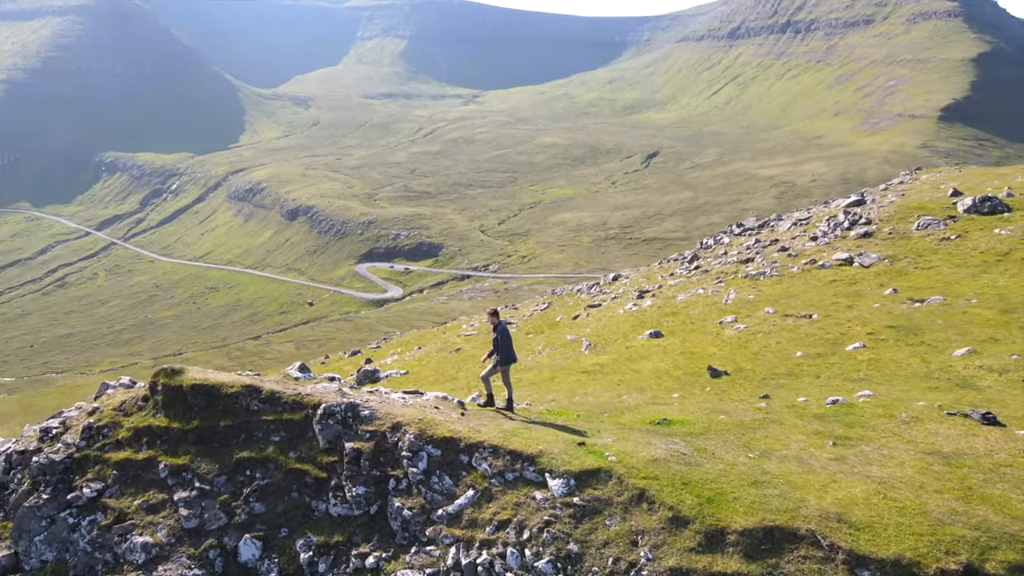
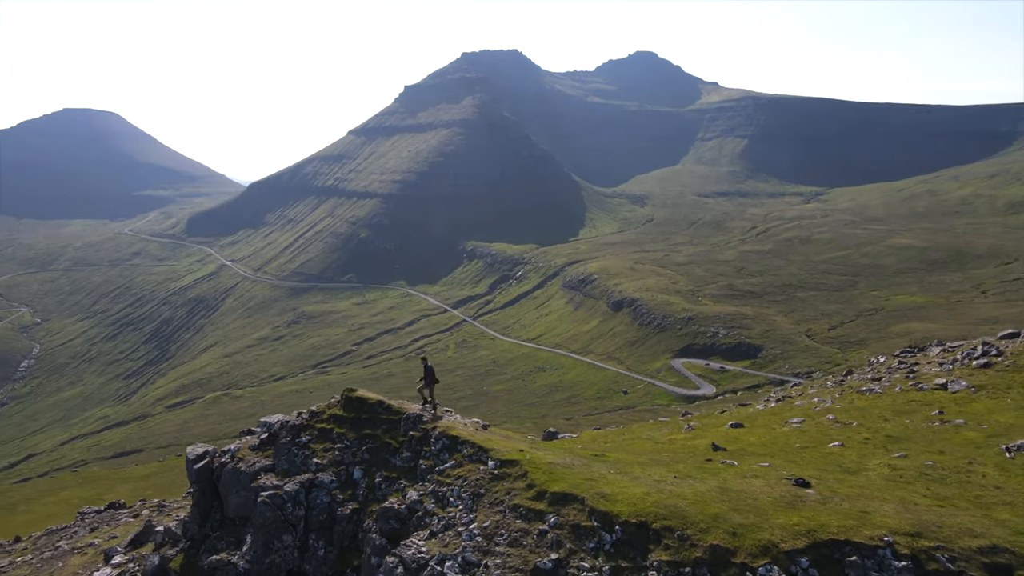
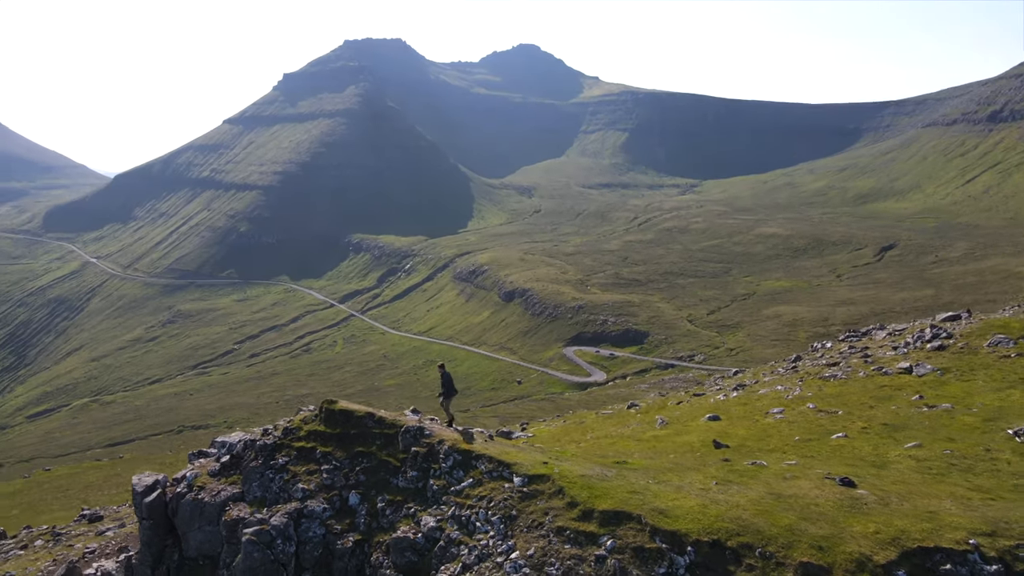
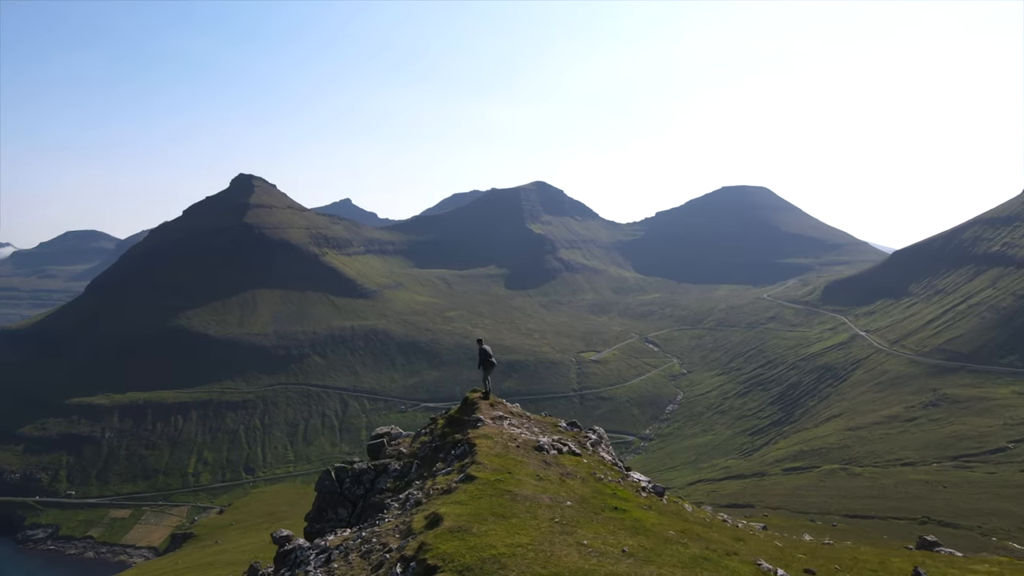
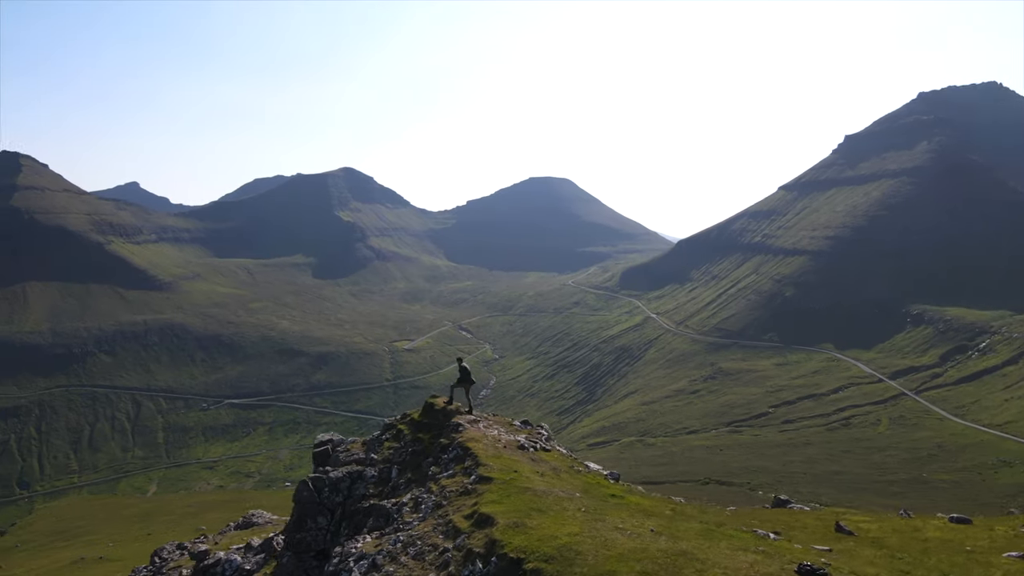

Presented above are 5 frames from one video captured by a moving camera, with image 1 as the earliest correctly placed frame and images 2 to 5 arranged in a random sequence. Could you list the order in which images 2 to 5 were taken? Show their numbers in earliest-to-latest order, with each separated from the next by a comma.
3, 2, 5, 4
